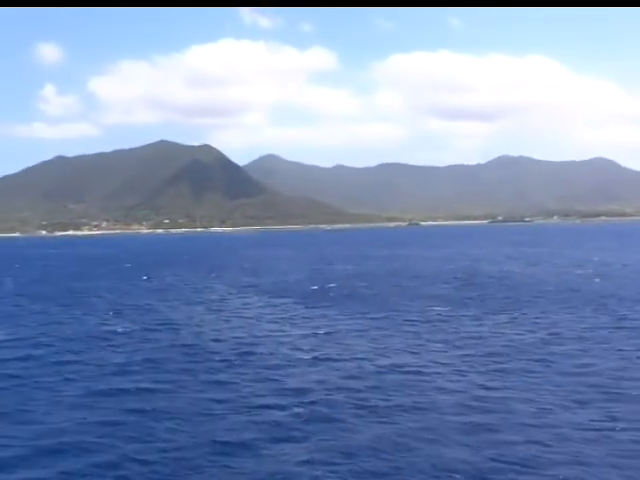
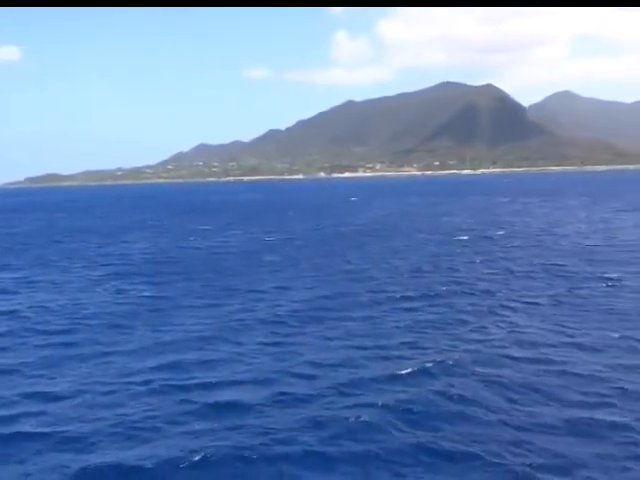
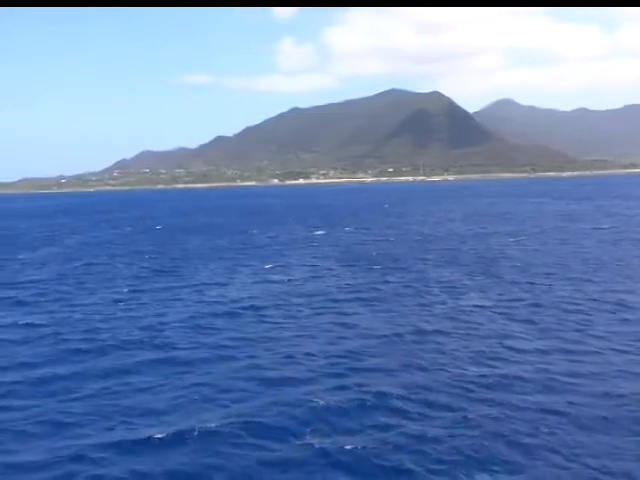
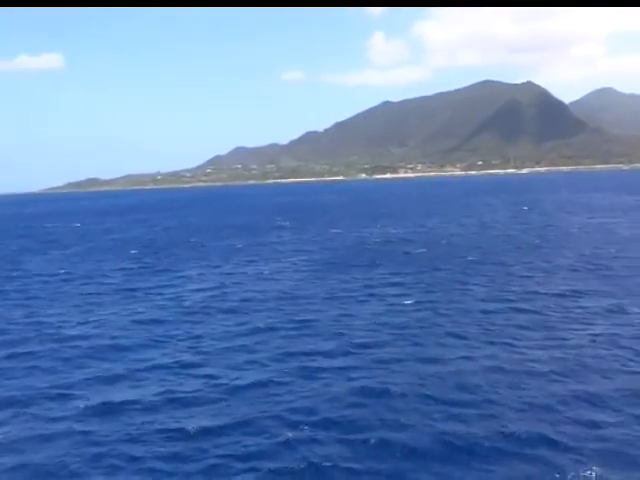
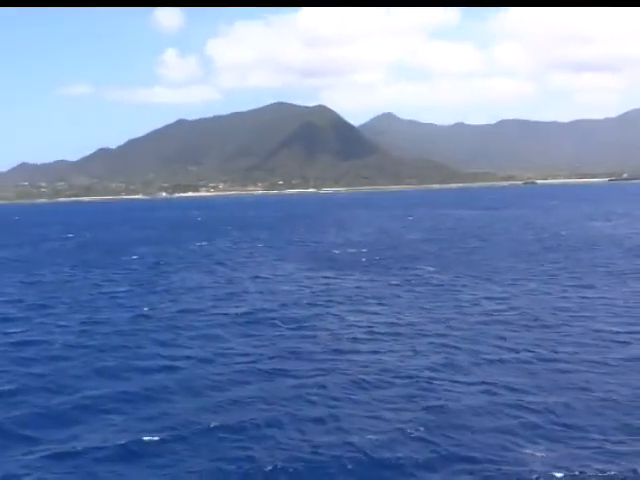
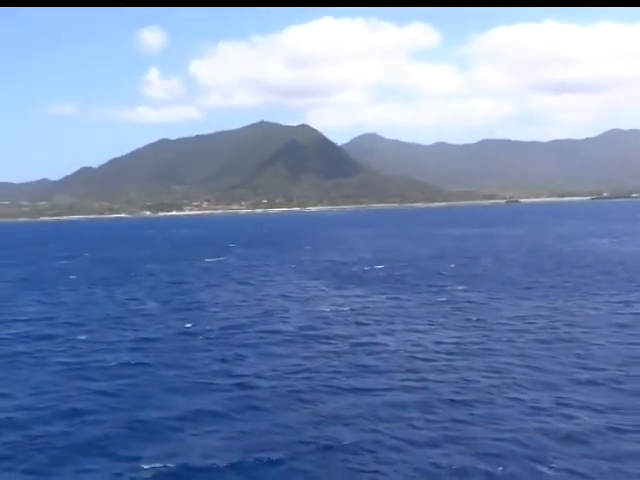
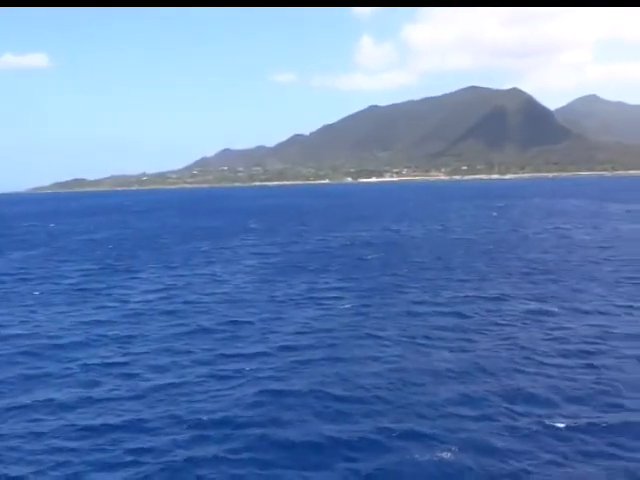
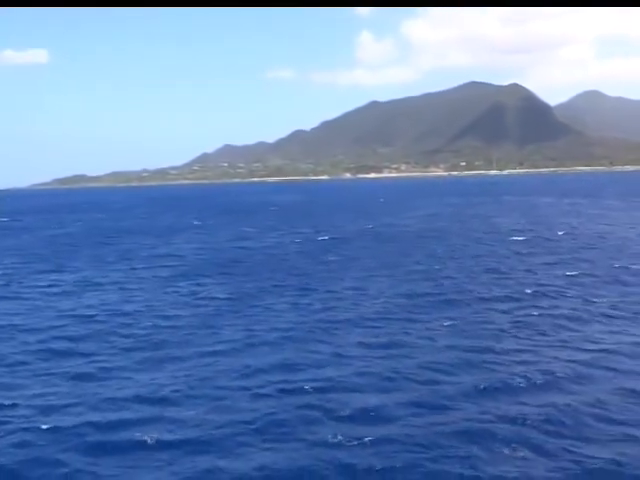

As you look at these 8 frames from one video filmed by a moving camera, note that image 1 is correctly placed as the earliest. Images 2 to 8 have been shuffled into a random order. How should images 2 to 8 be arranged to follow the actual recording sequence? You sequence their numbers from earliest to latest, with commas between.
6, 5, 3, 4, 7, 8, 2
